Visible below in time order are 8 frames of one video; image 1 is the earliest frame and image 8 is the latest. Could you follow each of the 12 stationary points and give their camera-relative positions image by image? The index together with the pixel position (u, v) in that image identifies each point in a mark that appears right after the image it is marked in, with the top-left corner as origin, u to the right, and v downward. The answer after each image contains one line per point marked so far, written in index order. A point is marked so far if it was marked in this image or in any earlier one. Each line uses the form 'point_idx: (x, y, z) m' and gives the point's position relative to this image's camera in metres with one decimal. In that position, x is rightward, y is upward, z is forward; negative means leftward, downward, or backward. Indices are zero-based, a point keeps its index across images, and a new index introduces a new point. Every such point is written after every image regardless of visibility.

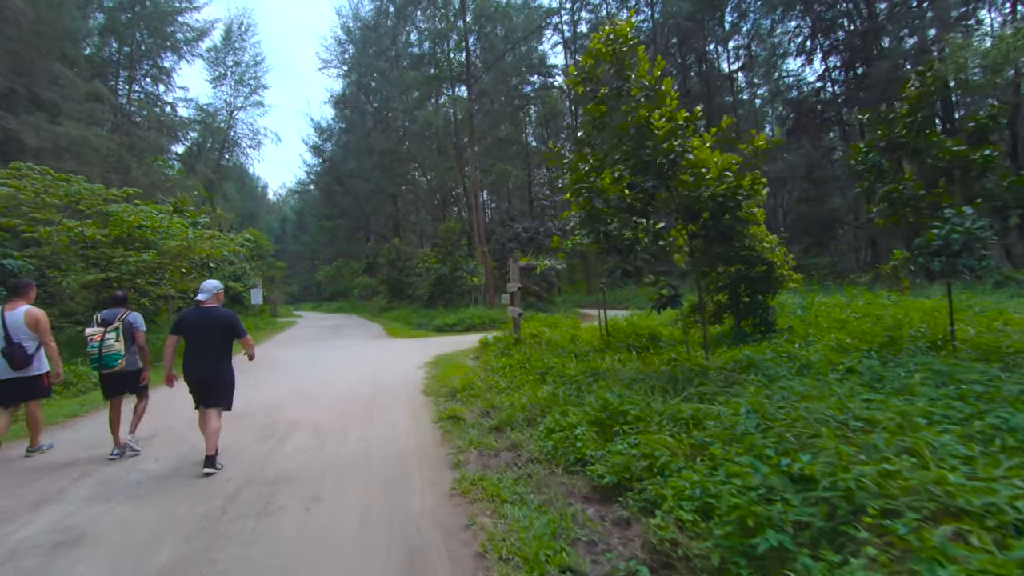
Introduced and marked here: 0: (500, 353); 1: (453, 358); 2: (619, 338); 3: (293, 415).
0: (-0.2, -1.2, +10.8) m
1: (-1.4, -1.6, +12.6) m
2: (+2.0, -0.9, +10.1) m
3: (-3.1, -1.8, +7.9) m
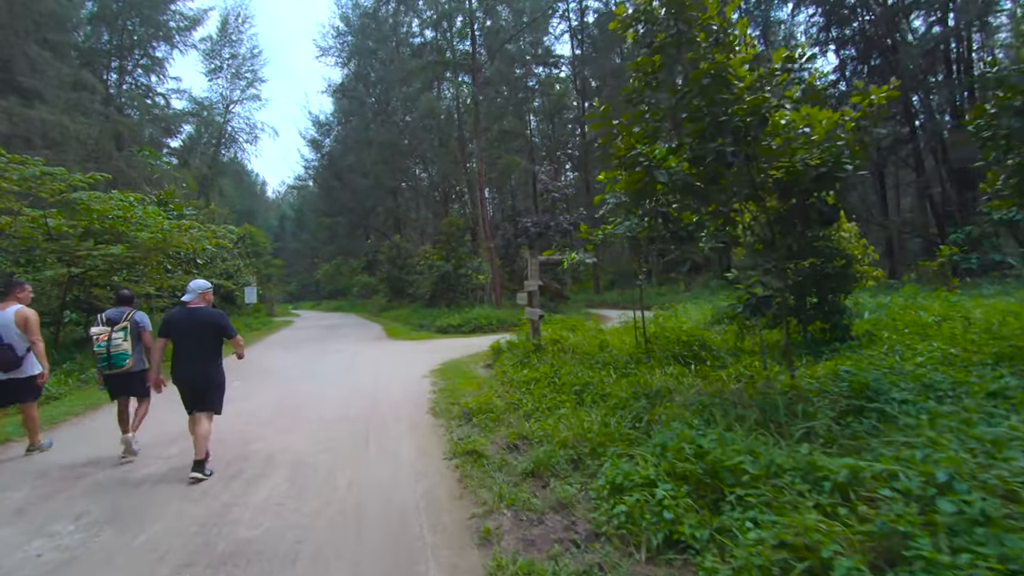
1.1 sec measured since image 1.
0: (+0.1, -1.2, +9.3) m
1: (-1.1, -1.6, +11.0) m
2: (+2.3, -0.9, +8.5) m
3: (-2.8, -1.8, +6.4) m
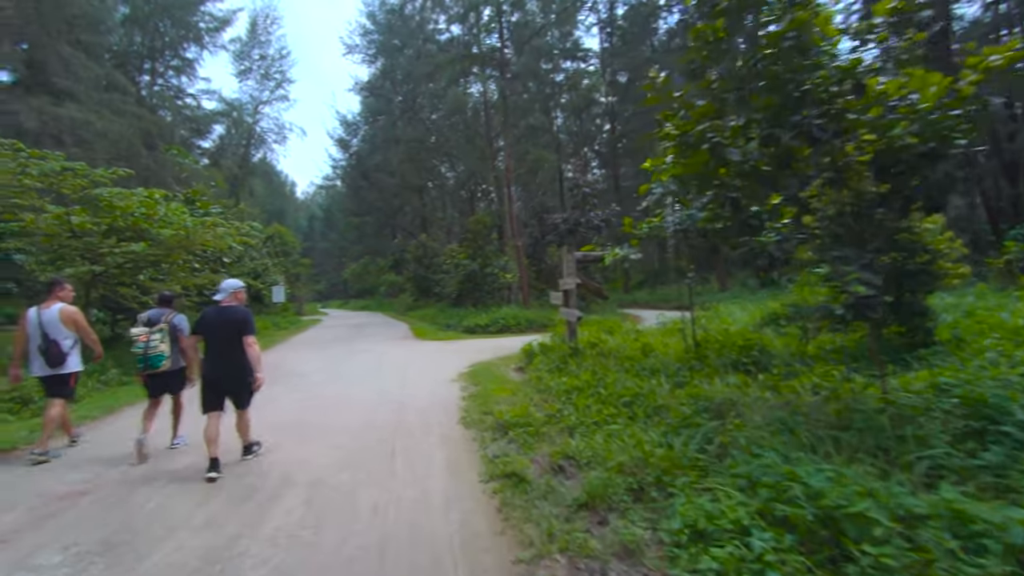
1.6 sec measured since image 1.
0: (+0.7, -1.2, +8.6) m
1: (-0.4, -1.5, +10.4) m
2: (+2.8, -0.9, +7.7) m
3: (-2.3, -1.7, +5.8) m
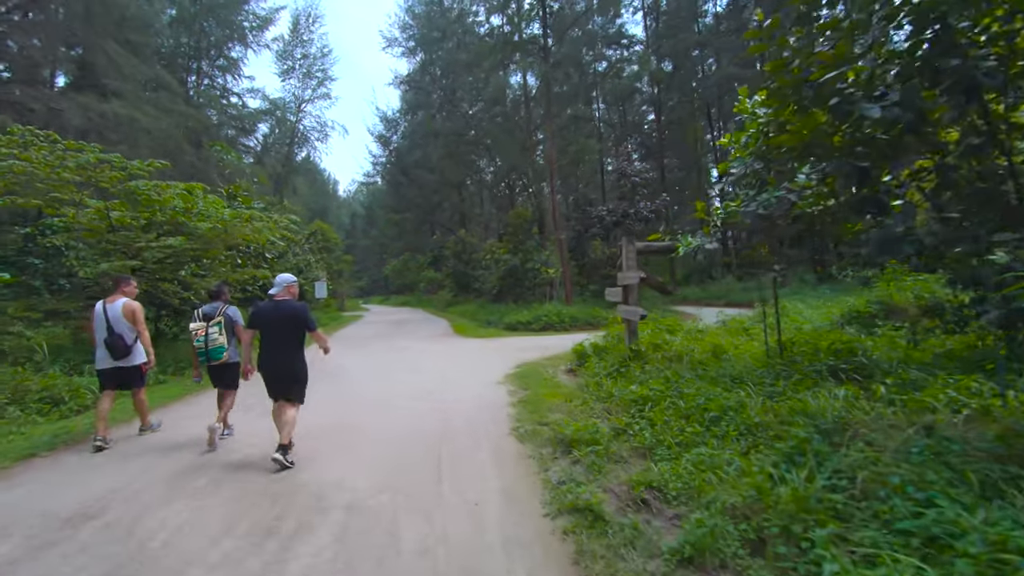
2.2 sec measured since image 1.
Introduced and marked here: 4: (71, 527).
0: (+1.4, -1.1, +7.7) m
1: (+0.5, -1.5, +9.6) m
2: (+3.5, -0.8, +6.7) m
3: (-1.8, -1.7, +5.1) m
4: (-3.3, -1.8, +4.2) m
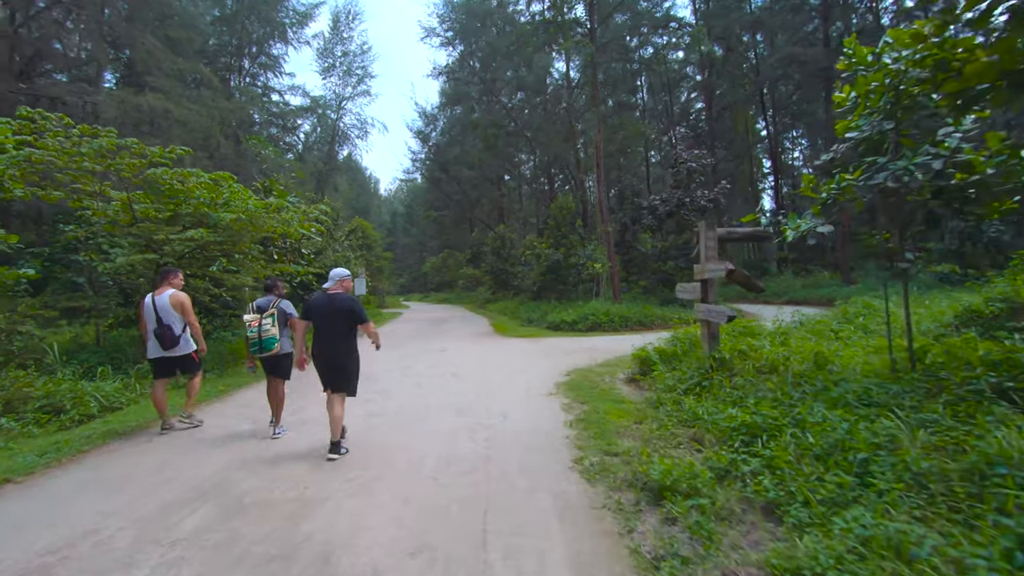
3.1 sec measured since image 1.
0: (+2.1, -1.0, +6.3) m
1: (+1.2, -1.4, +8.3) m
2: (+4.1, -0.8, +5.2) m
3: (-1.3, -1.7, +4.0) m
4: (-2.9, -1.8, +3.2) m
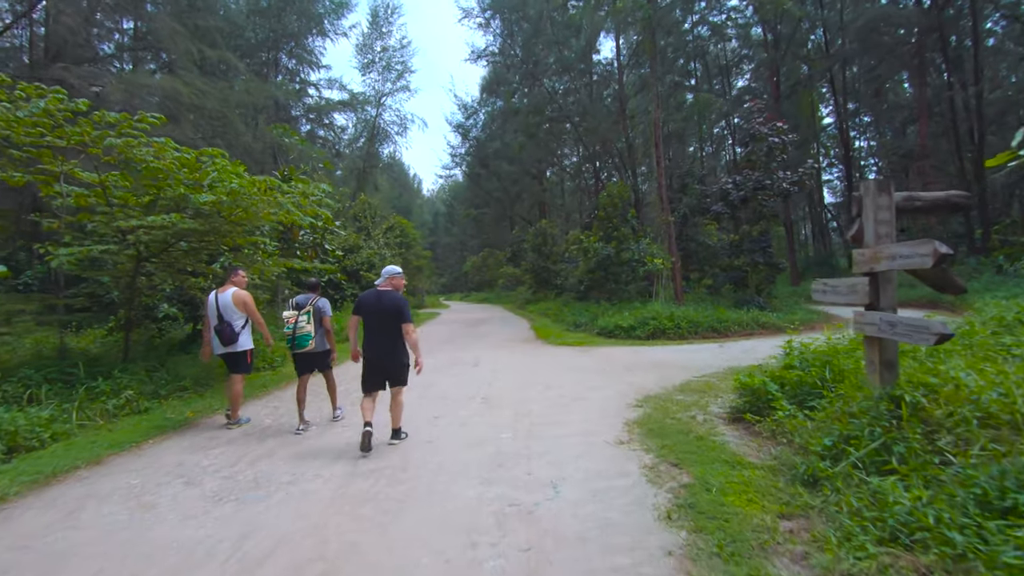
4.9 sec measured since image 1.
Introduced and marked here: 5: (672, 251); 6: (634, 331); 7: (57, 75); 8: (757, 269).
0: (+2.5, -1.0, +3.8) m
1: (+1.8, -1.4, +5.8) m
2: (+4.4, -0.8, +2.5) m
3: (-1.0, -1.6, +1.8) m
4: (-2.8, -1.8, +1.1) m
5: (+5.5, +1.4, +19.3) m
6: (+3.2, -1.1, +14.5) m
7: (-12.4, +5.8, +15.1) m
8: (+8.4, +0.7, +19.1) m
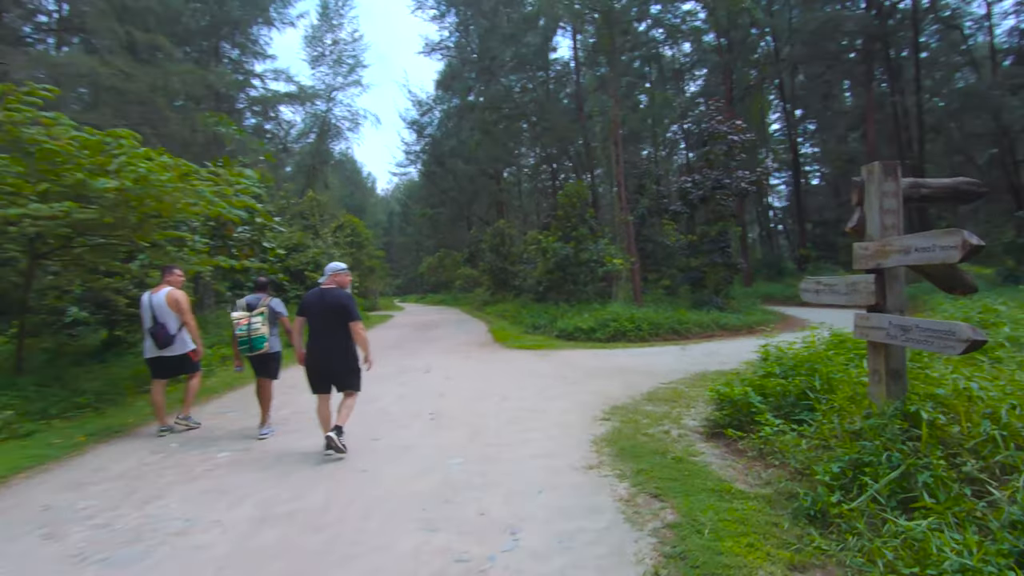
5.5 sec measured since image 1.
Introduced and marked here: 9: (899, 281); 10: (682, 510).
0: (+2.2, -1.0, +3.3) m
1: (+1.3, -1.4, +5.2) m
2: (+4.2, -0.7, +2.1) m
3: (-1.2, -1.6, +0.9) m
4: (-2.8, -1.7, +0.1) m
5: (+4.0, +1.3, +18.9) m
6: (+2.1, -1.1, +14.0) m
7: (-13.6, +5.8, +13.3) m
8: (+6.9, +0.6, +18.9) m
9: (+2.6, +0.1, +3.7) m
10: (+1.1, -1.4, +3.5) m
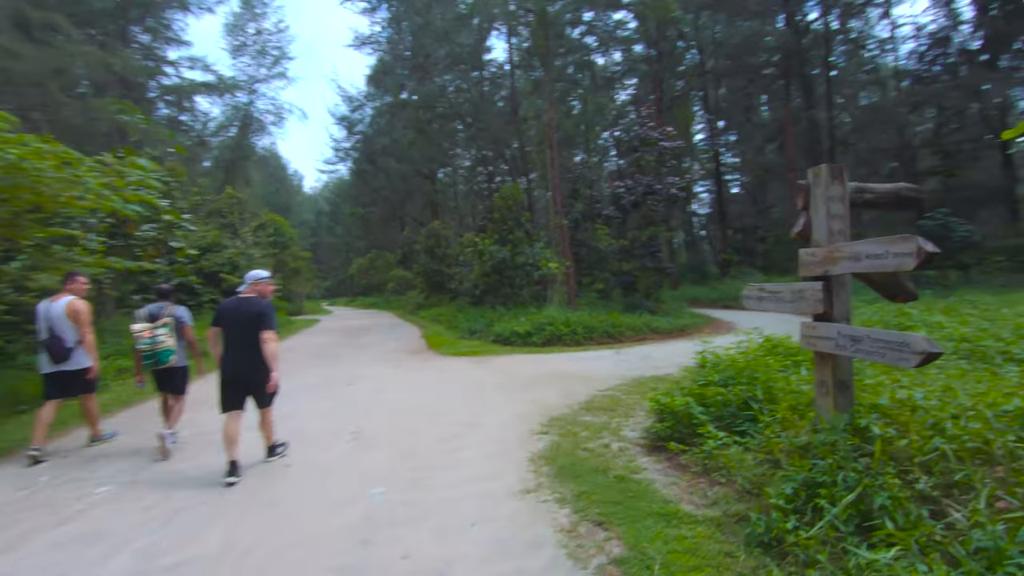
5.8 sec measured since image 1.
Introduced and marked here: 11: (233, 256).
0: (+1.8, -1.1, +3.1) m
1: (+0.7, -1.4, +4.9) m
2: (+3.9, -0.8, +2.2) m
3: (-1.3, -1.7, +0.3) m
4: (-2.8, -1.8, -0.7) m
5: (+1.7, +1.2, +18.8) m
6: (+0.5, -1.2, +13.7) m
7: (-15.0, +5.7, +11.3) m
8: (+4.7, +0.5, +19.2) m
9: (+2.1, 0.0, +3.6) m
10: (+0.7, -1.4, +3.2) m
11: (-9.6, +1.1, +19.2) m
